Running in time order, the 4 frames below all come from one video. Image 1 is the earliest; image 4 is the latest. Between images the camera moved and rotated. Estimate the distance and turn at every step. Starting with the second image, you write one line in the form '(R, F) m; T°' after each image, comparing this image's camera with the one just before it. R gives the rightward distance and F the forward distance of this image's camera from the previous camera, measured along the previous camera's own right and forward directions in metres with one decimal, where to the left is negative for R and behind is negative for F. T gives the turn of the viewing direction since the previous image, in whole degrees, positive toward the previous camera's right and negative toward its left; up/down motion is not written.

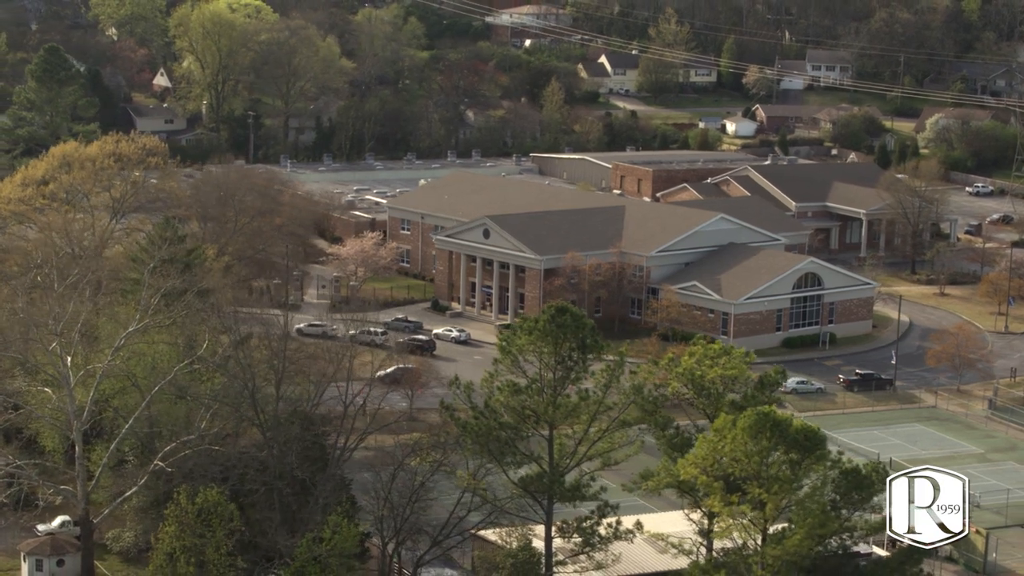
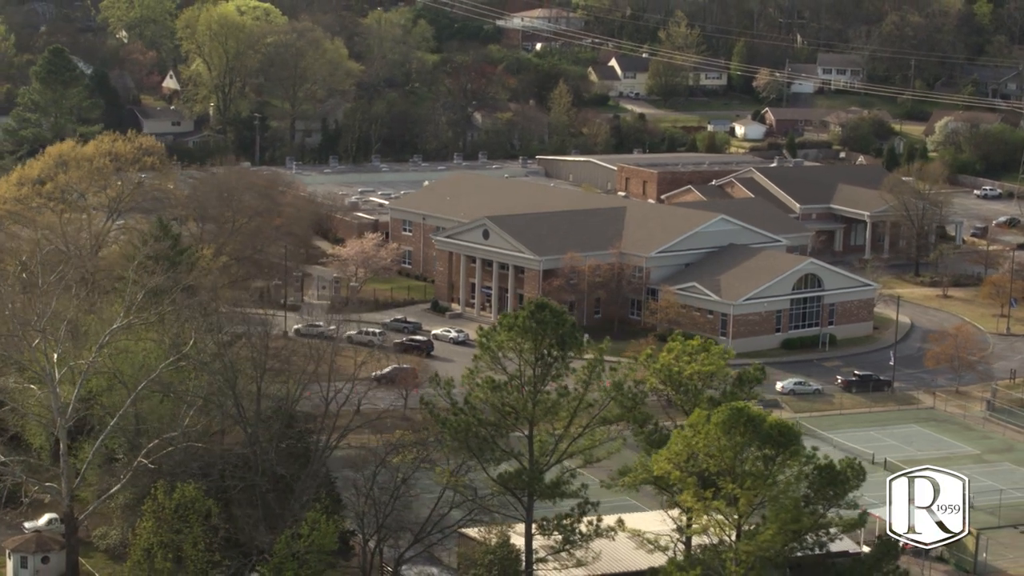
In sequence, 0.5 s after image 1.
(+0.6, +0.1) m; -1°
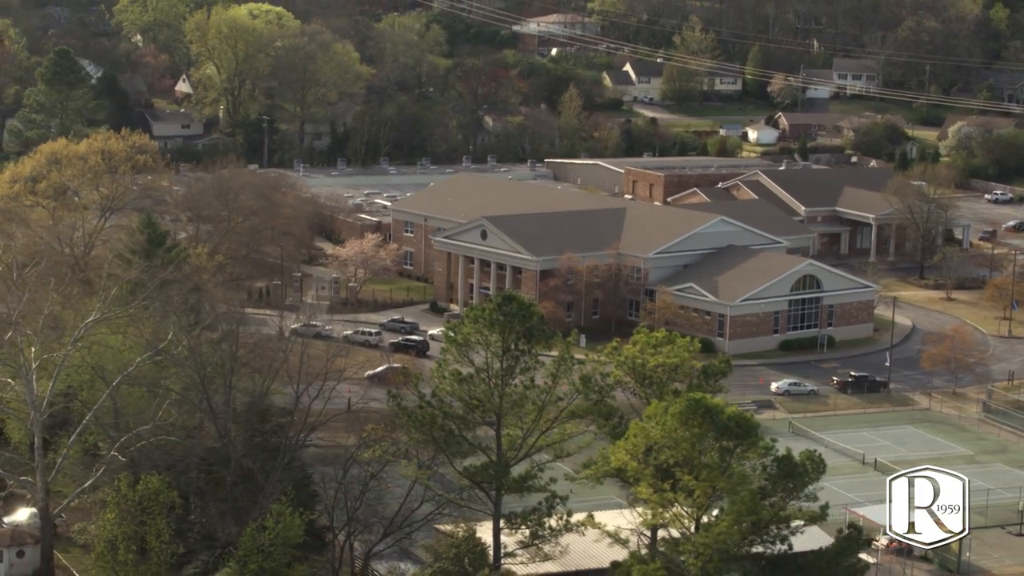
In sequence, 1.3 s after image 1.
(+0.9, +0.2) m; -1°
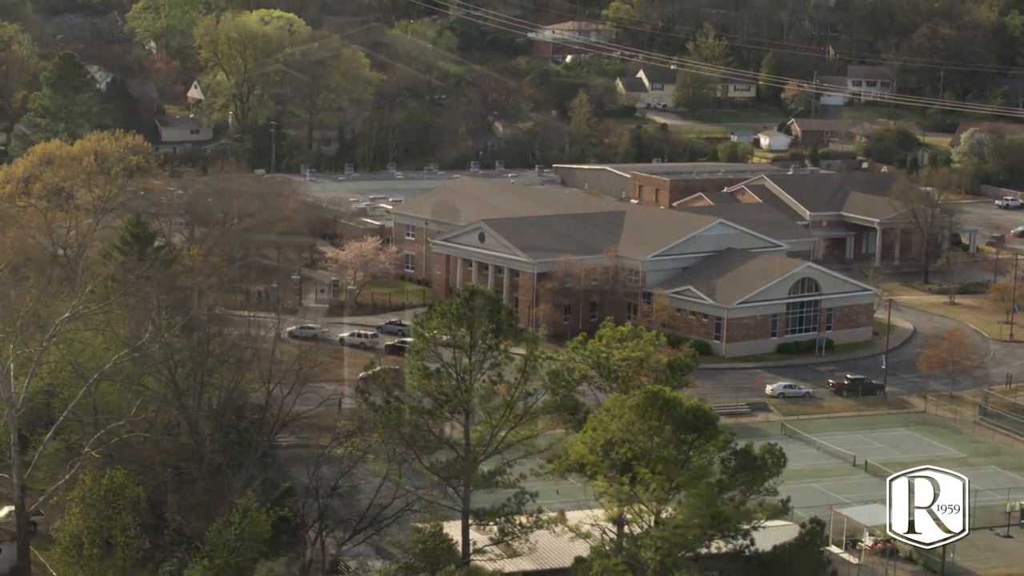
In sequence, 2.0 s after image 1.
(+0.8, +0.1) m; -1°
